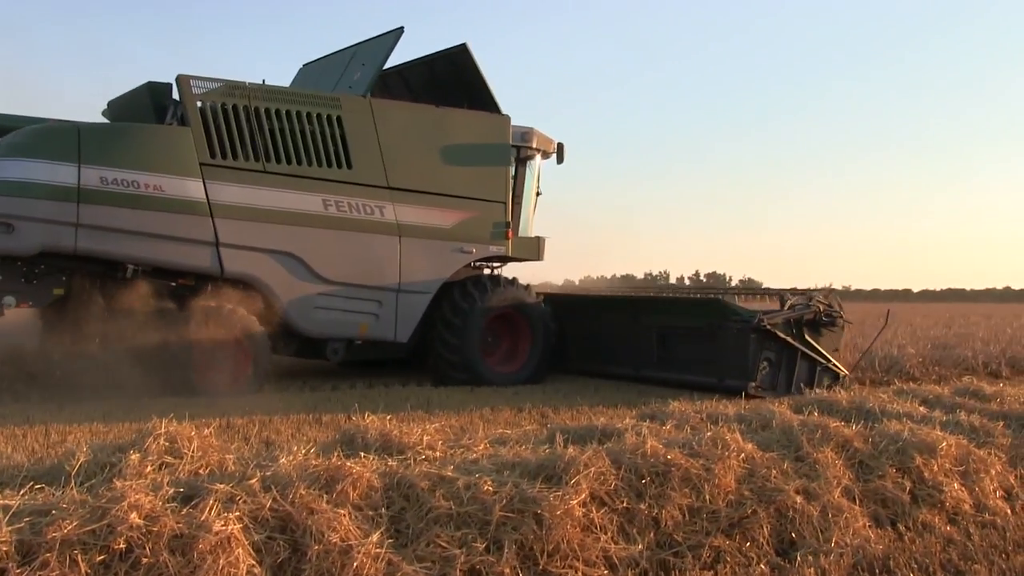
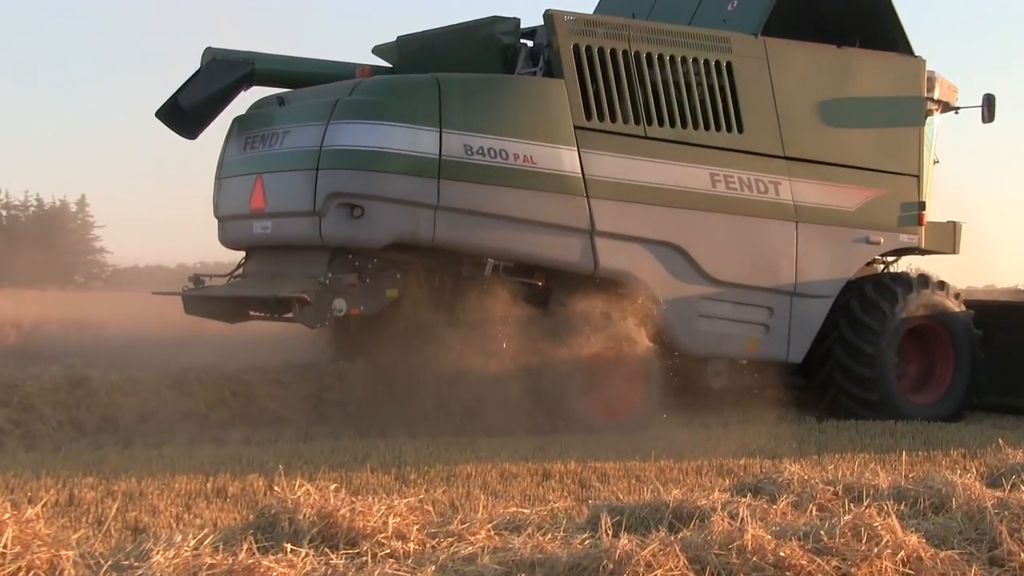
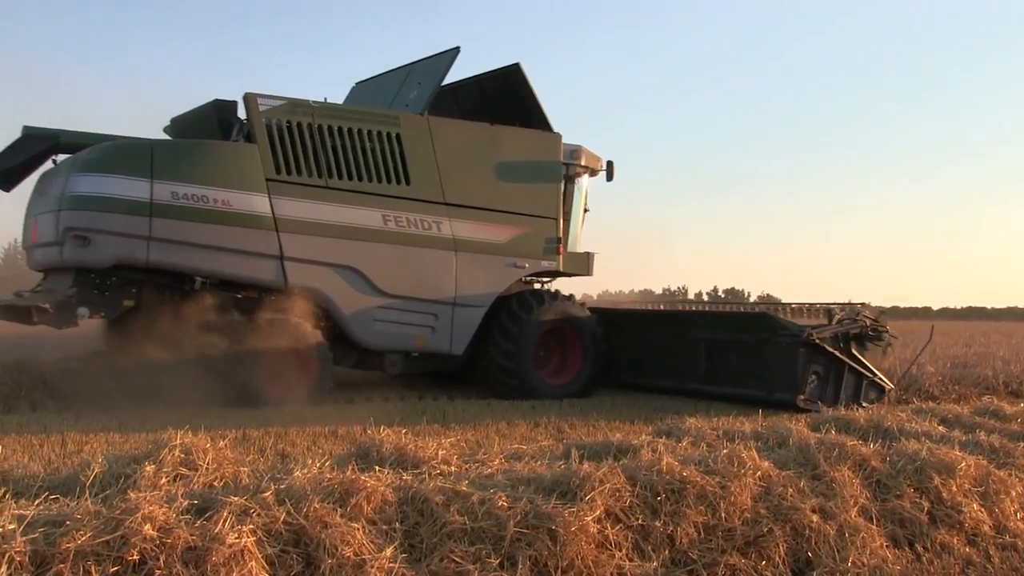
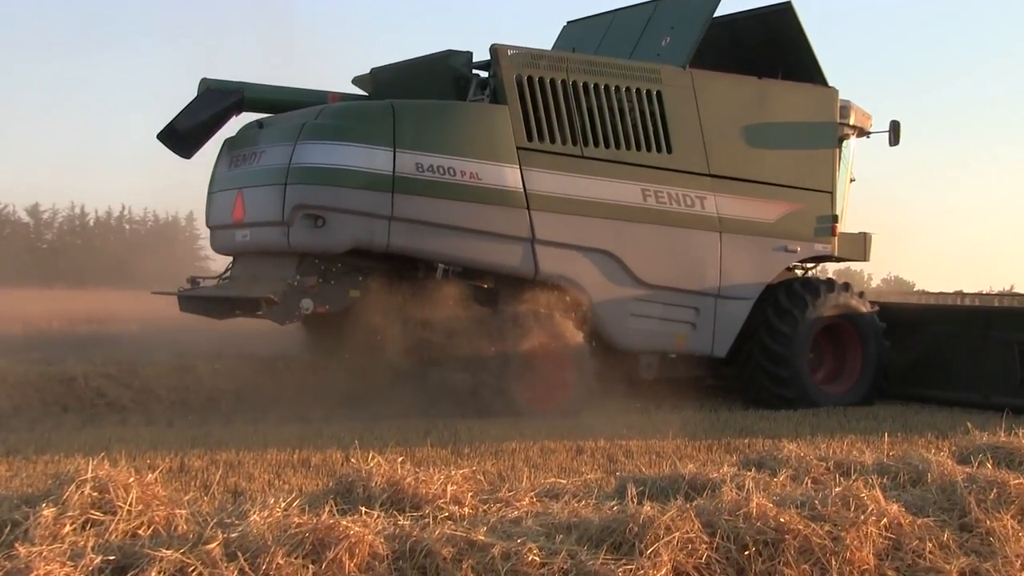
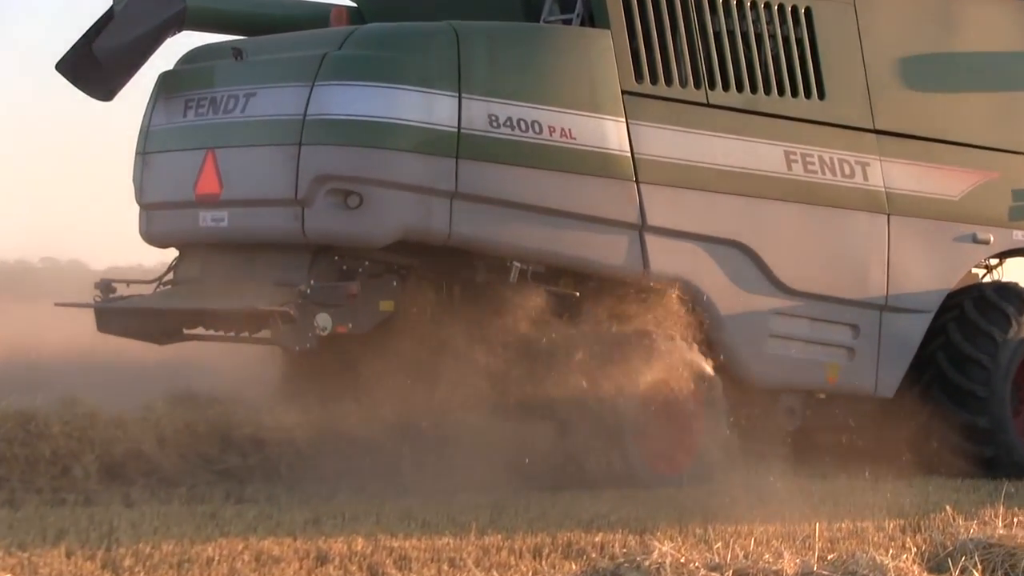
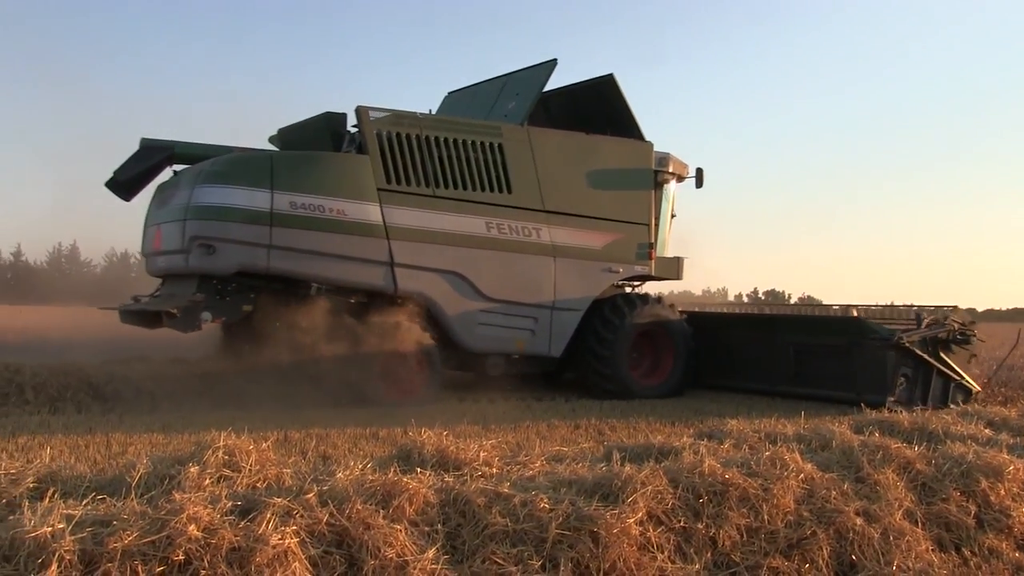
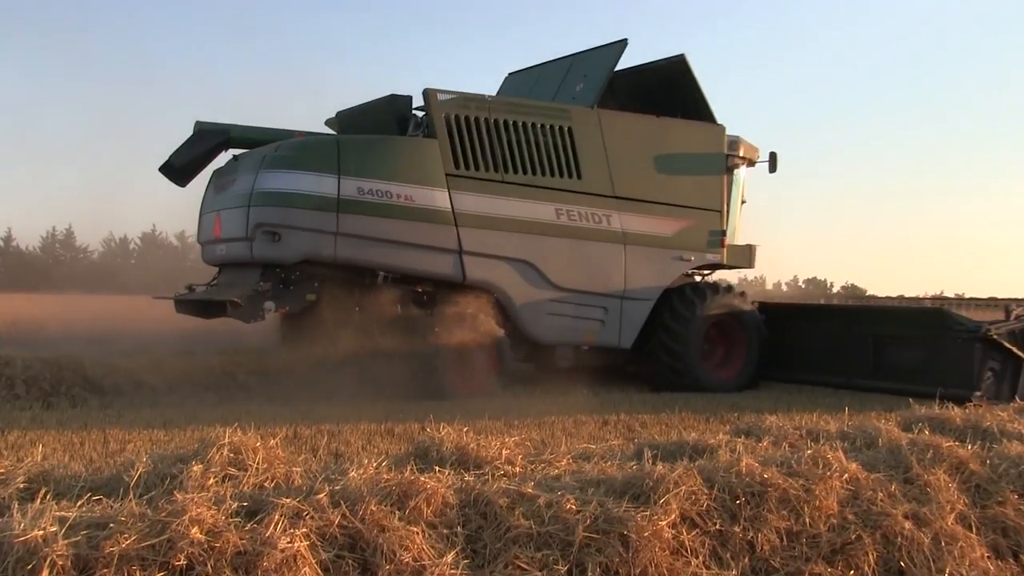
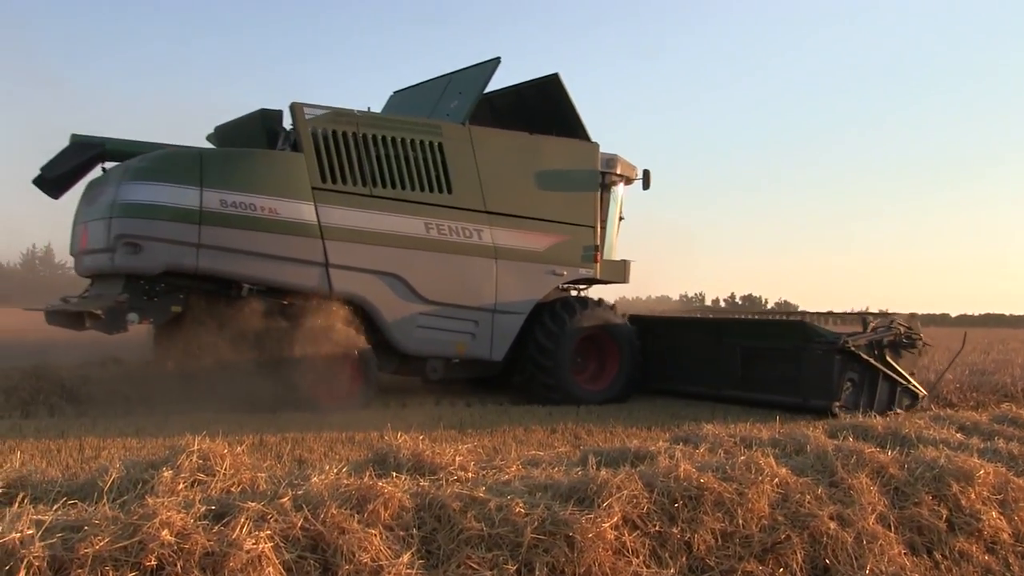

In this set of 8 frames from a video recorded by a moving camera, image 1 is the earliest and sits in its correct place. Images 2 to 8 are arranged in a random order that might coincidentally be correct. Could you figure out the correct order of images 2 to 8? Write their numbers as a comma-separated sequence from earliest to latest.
3, 8, 6, 7, 4, 2, 5
